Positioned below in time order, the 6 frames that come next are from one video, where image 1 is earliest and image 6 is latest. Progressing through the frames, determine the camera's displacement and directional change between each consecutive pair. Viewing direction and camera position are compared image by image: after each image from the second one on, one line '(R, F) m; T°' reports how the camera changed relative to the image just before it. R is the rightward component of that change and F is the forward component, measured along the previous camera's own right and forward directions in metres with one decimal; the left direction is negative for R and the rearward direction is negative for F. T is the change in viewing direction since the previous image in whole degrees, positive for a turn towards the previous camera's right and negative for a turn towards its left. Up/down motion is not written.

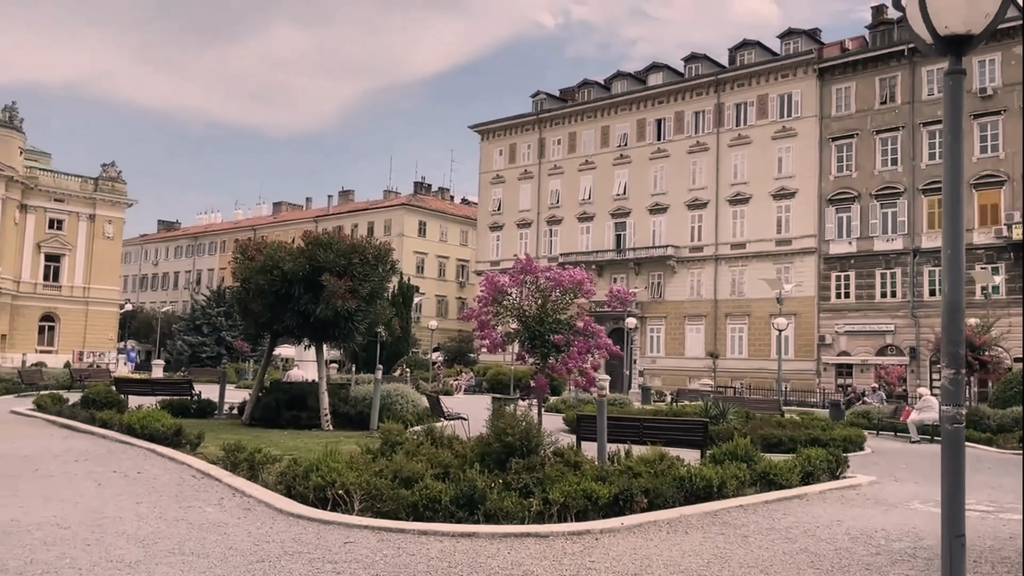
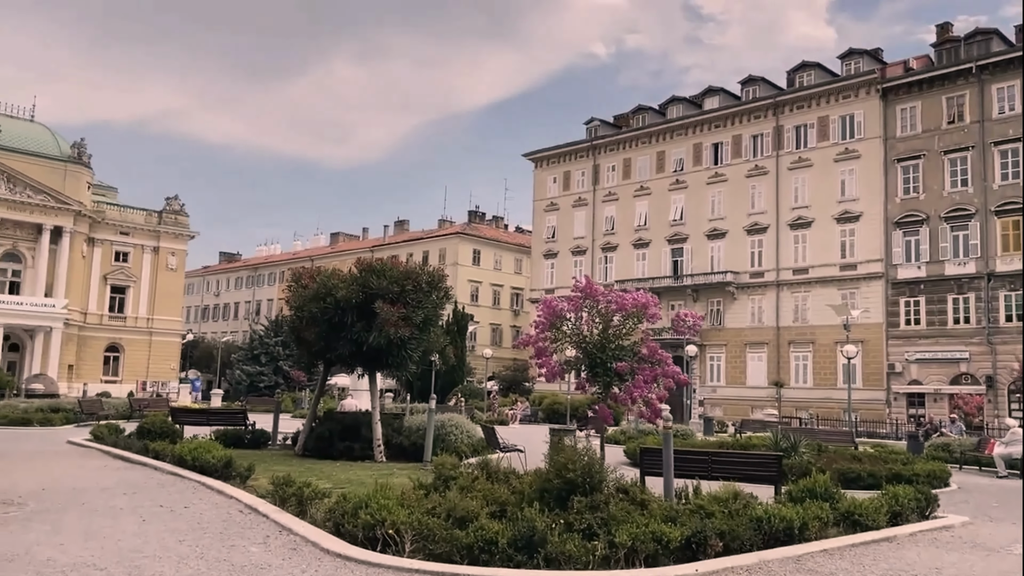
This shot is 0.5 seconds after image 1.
(-0.1, +0.6) m; -4°
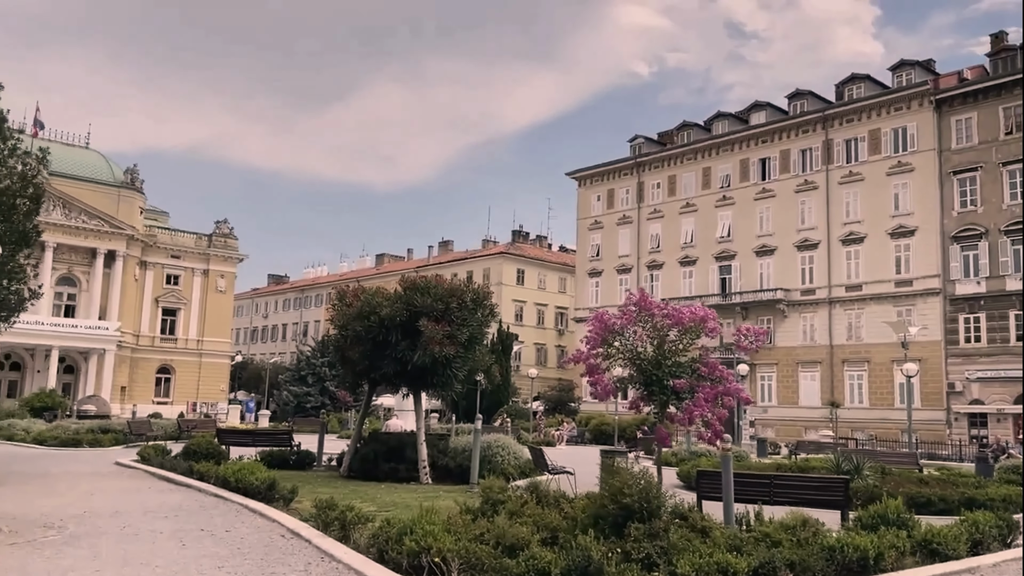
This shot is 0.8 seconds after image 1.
(-0.1, +0.4) m; -3°
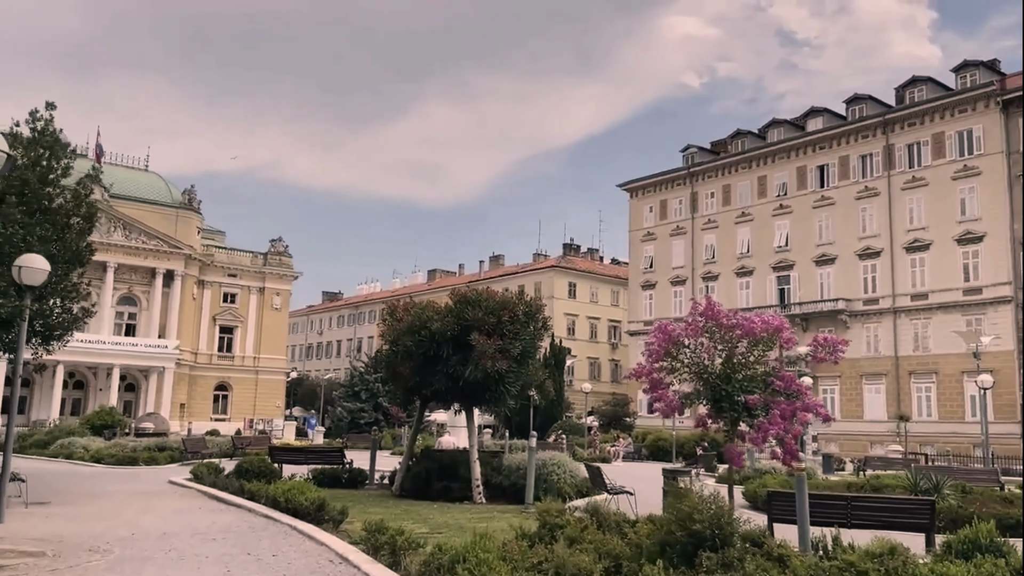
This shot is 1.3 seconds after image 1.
(0.0, +0.5) m; -4°
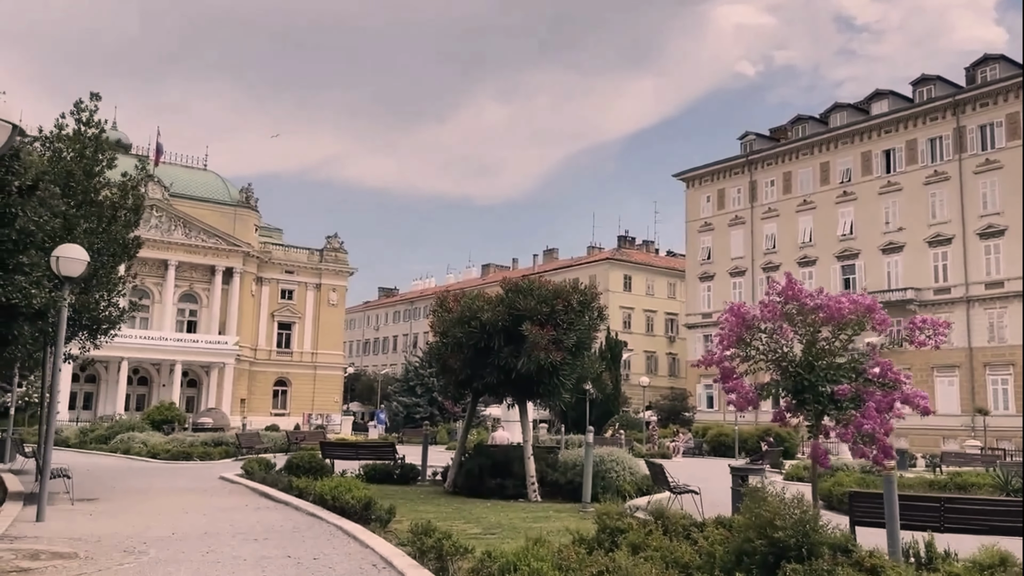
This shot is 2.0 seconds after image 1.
(0.0, +0.7) m; -4°
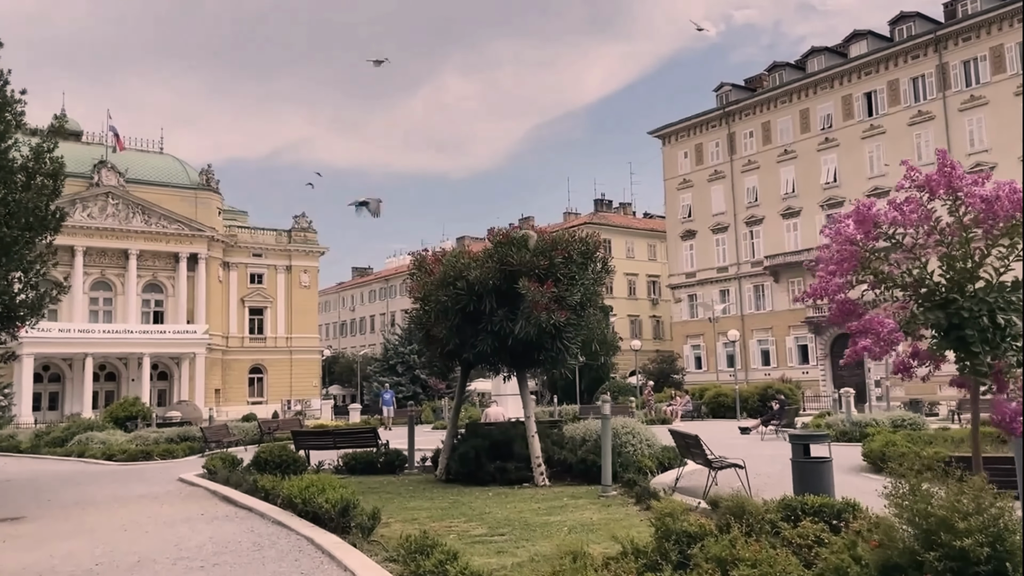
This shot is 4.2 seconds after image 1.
(-0.2, +2.2) m; +2°
